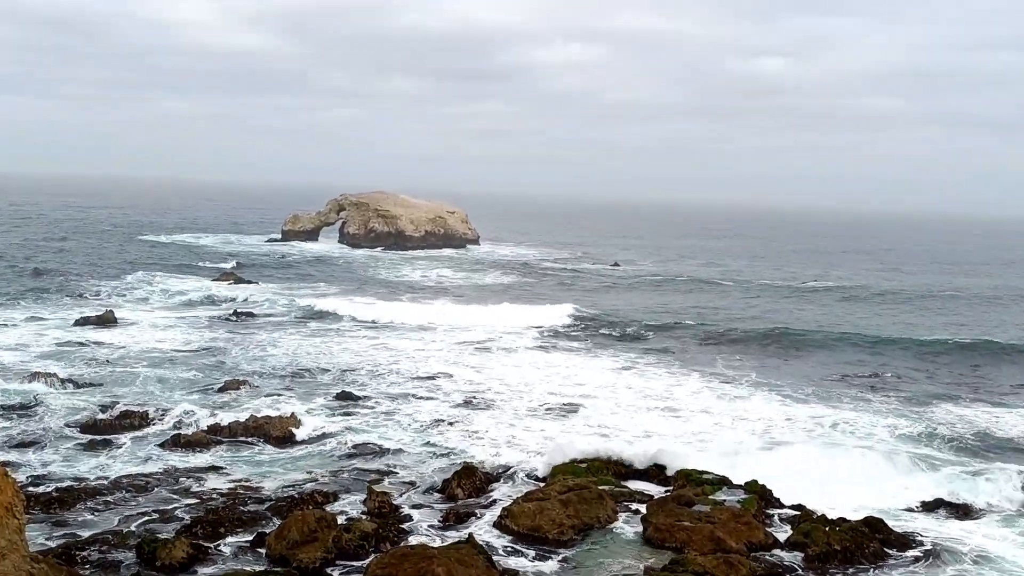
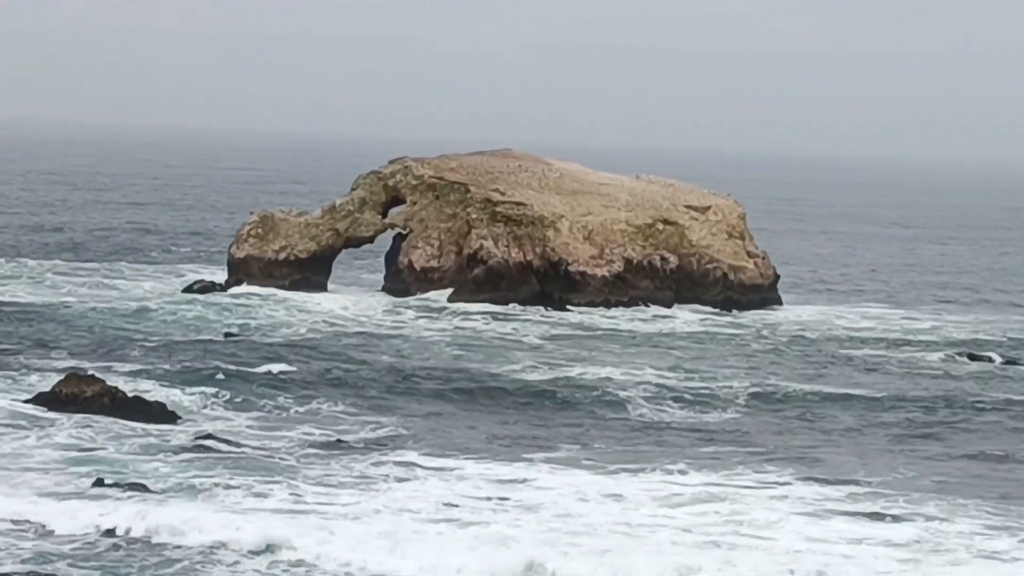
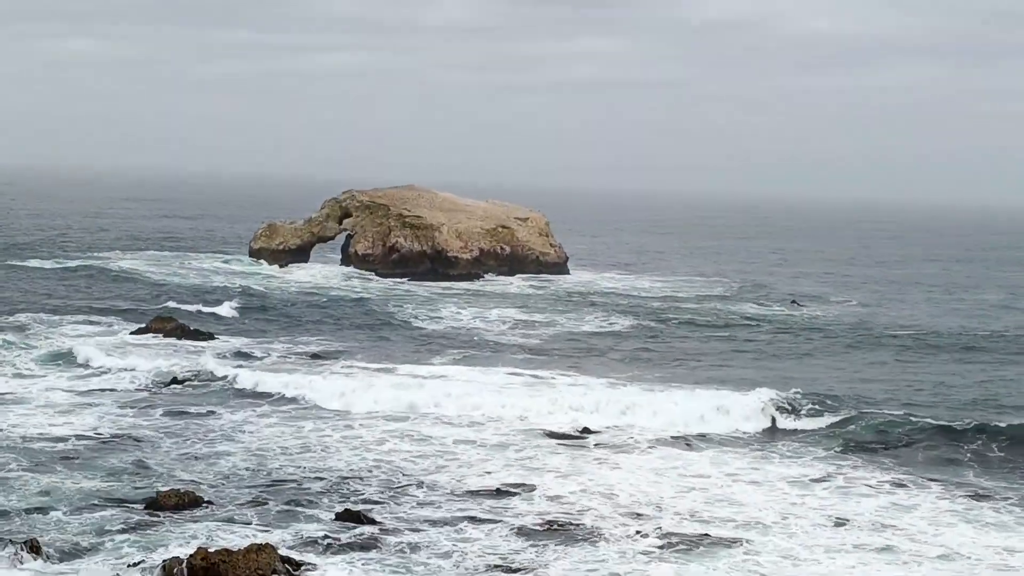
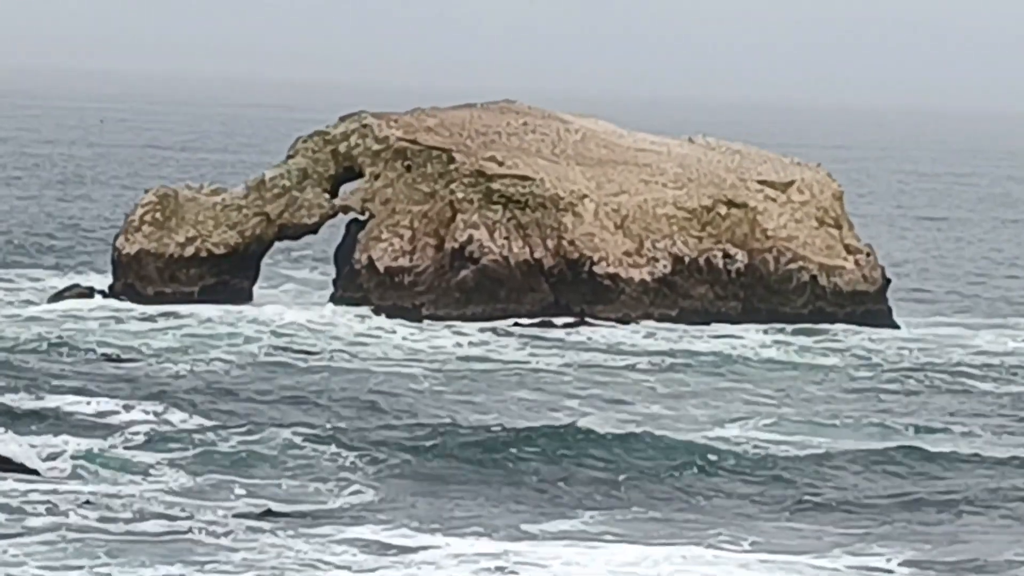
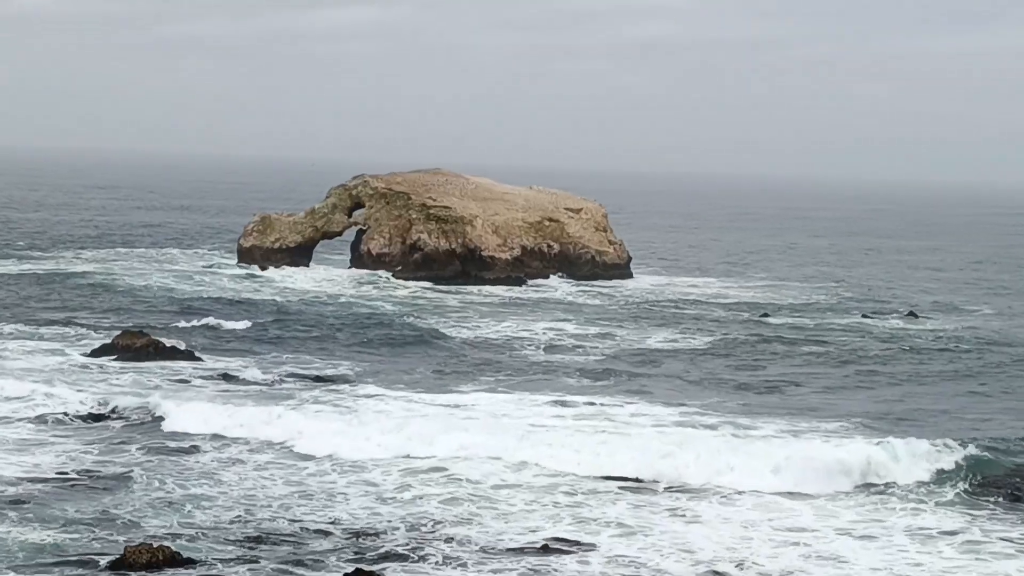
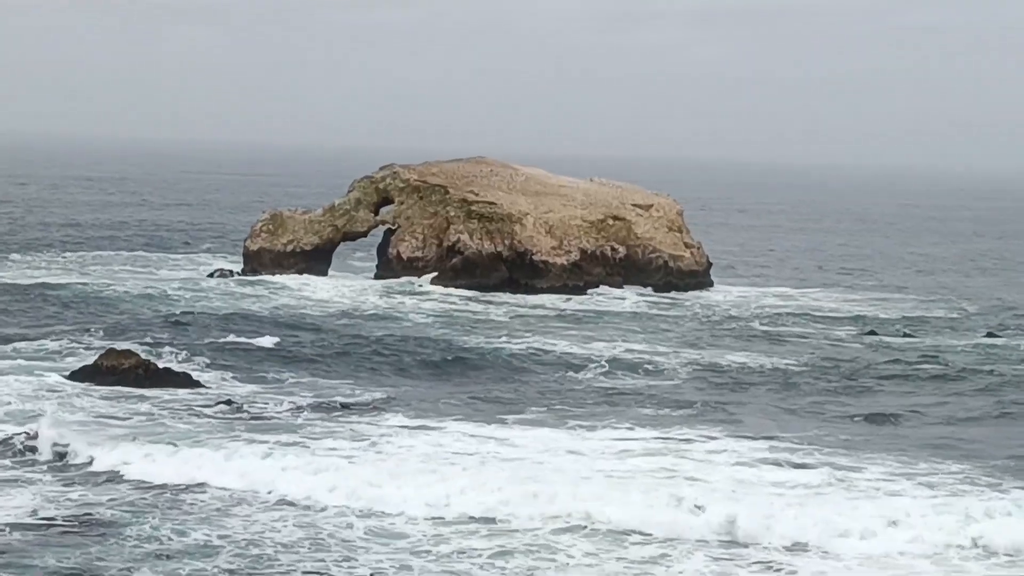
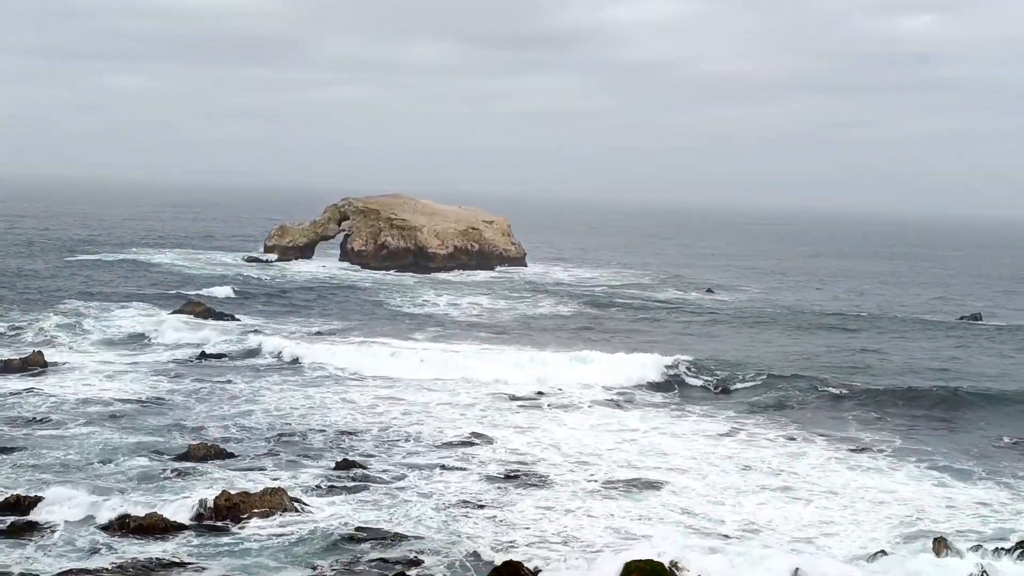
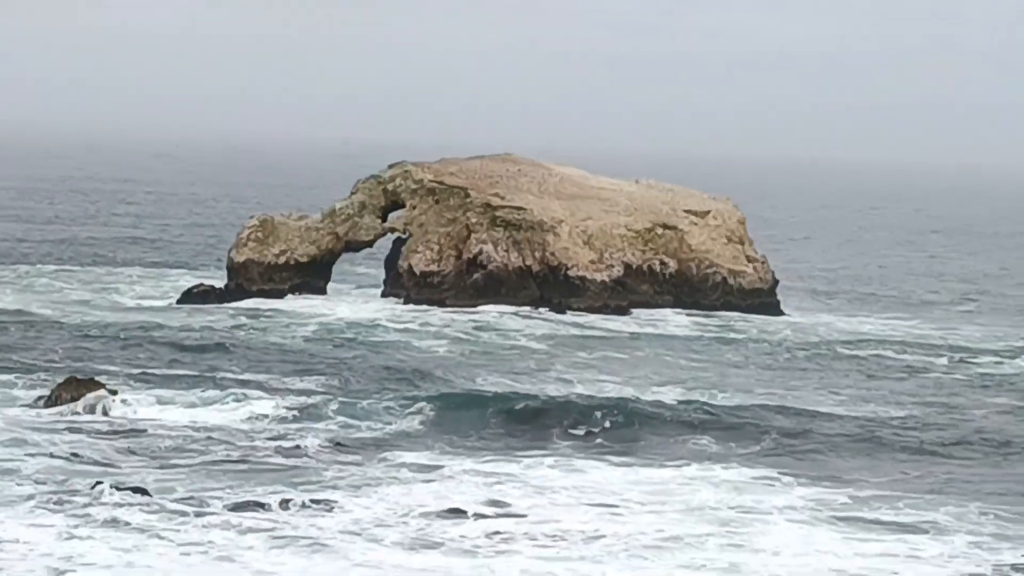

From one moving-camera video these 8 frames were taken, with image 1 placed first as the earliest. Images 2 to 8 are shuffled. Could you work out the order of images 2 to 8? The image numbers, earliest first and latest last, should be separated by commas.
7, 3, 5, 6, 2, 4, 8
